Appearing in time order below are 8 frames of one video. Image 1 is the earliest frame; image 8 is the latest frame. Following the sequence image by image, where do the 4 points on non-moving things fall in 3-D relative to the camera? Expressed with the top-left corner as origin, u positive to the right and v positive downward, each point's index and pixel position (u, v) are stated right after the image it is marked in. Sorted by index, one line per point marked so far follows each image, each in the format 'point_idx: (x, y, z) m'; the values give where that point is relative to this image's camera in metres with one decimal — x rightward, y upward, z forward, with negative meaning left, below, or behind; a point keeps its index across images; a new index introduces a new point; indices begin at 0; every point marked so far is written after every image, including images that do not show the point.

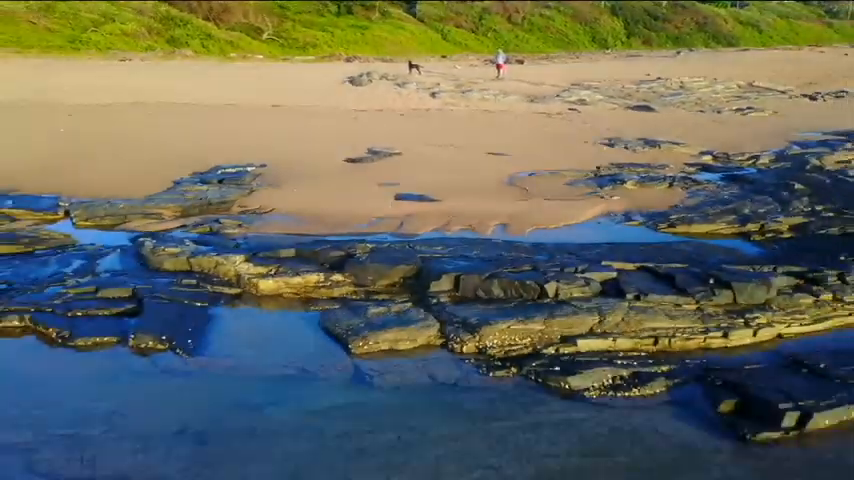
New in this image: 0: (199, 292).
0: (-3.1, -0.6, +9.5) m
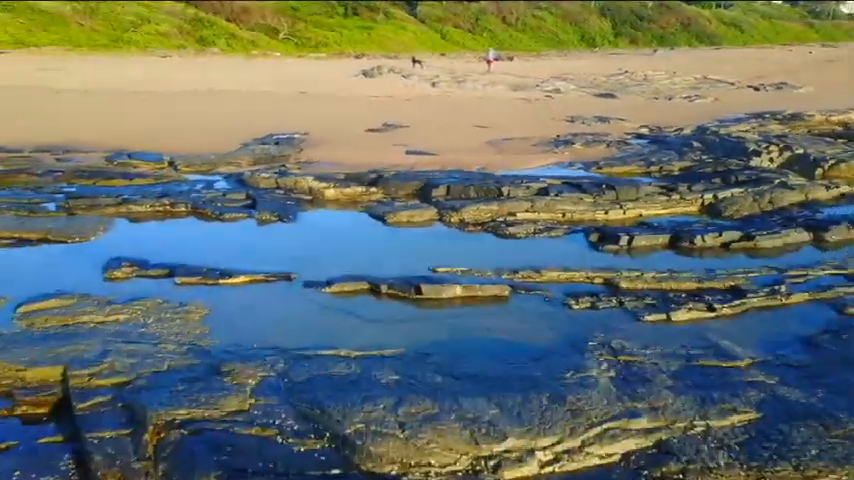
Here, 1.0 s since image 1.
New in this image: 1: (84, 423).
0: (-3.0, +1.0, +15.2) m
1: (-3.1, -1.8, +6.5) m
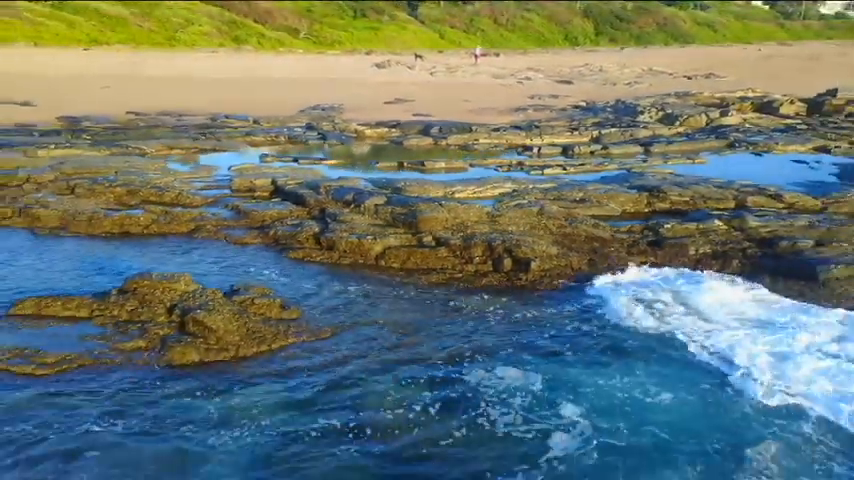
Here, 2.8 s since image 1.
0: (-3.0, +3.9, +25.0) m
1: (-3.1, +1.1, +16.3) m
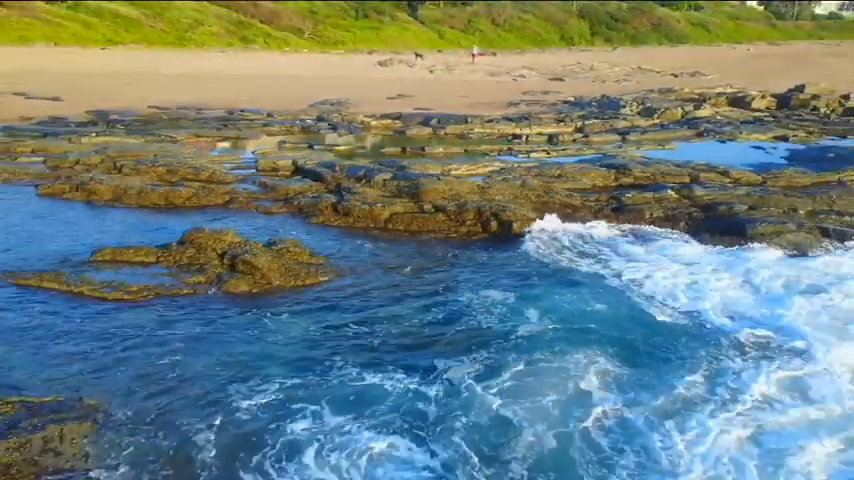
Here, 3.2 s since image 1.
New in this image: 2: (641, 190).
0: (-3.0, +4.6, +27.6) m
1: (-3.1, +1.8, +19.0) m
2: (+5.1, +1.2, +16.6) m
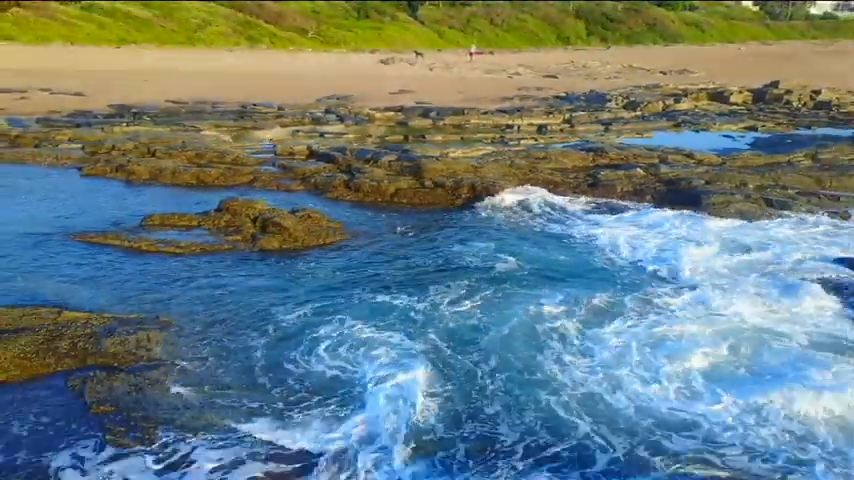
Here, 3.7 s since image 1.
0: (-3.0, +5.3, +30.0) m
1: (-3.1, +2.6, +21.3) m
2: (+5.1, +1.9, +19.0) m
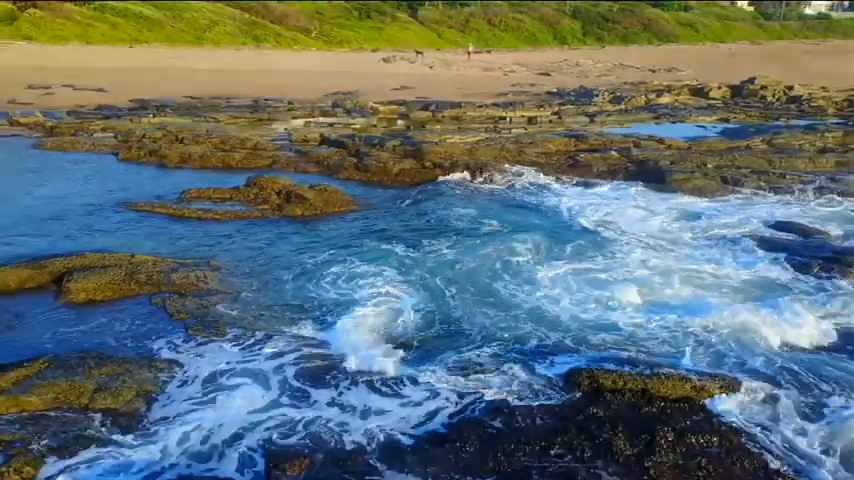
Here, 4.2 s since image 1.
0: (-3.0, +6.1, +32.5) m
1: (-3.1, +3.3, +23.9) m
2: (+5.1, +2.7, +21.5) m
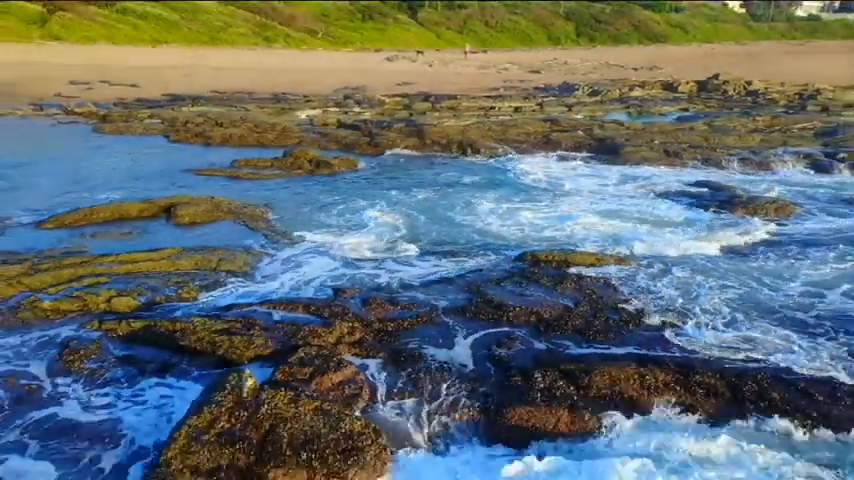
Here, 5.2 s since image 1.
0: (-3.0, +7.4, +37.2) m
1: (-3.1, +4.7, +28.6) m
2: (+5.1, +4.0, +26.3) m
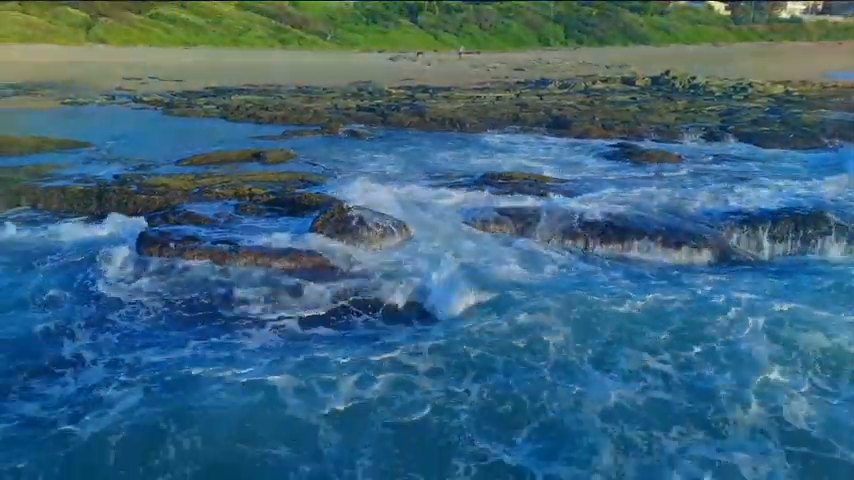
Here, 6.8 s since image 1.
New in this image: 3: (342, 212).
0: (-3.1, +9.7, +45.8) m
1: (-3.1, +6.9, +37.1) m
2: (+5.1, +6.3, +34.8) m
3: (-2.0, +0.6, +16.1) m
